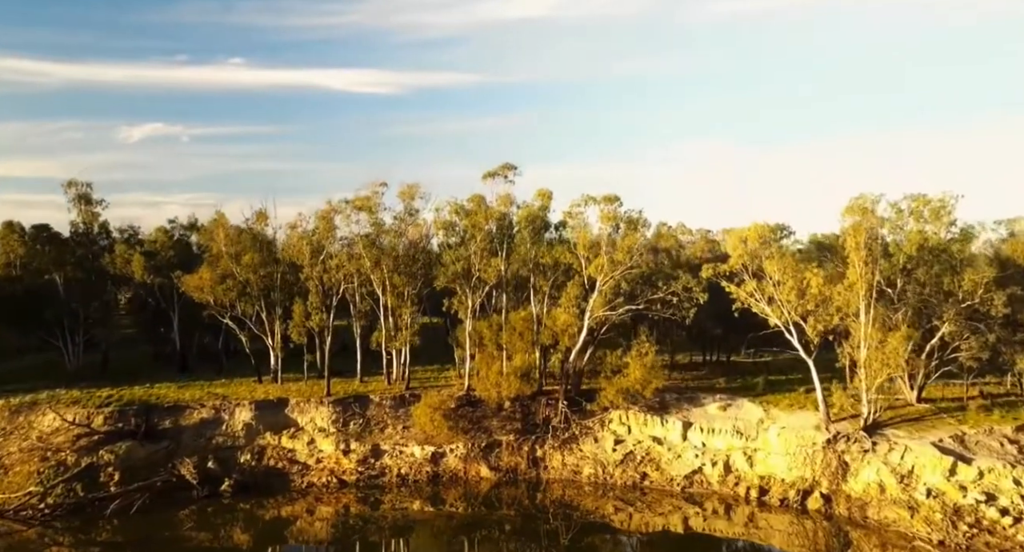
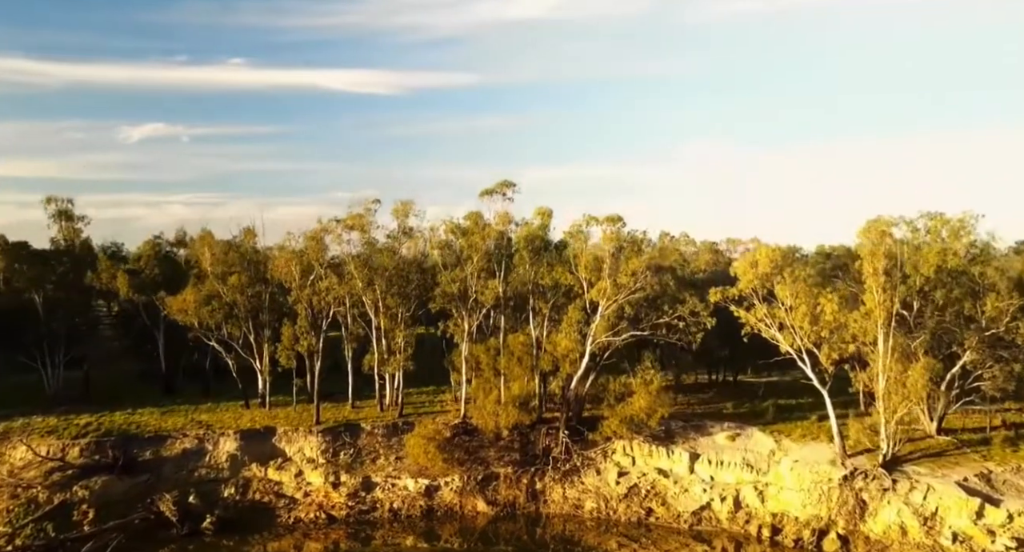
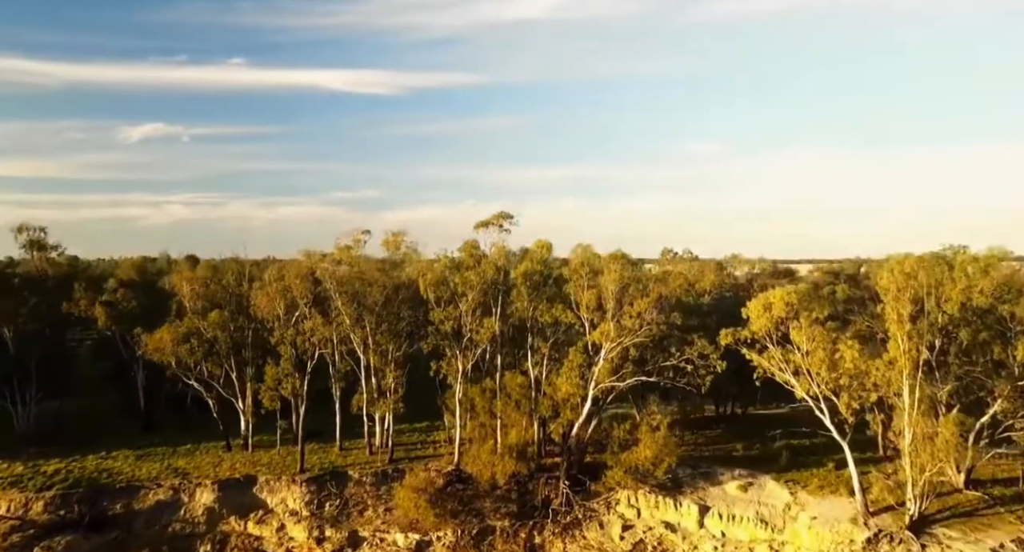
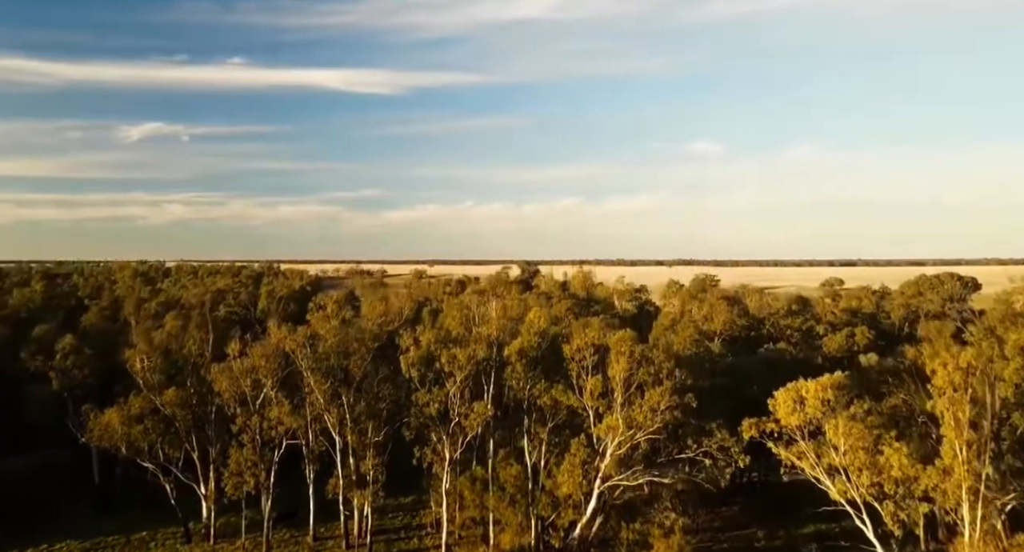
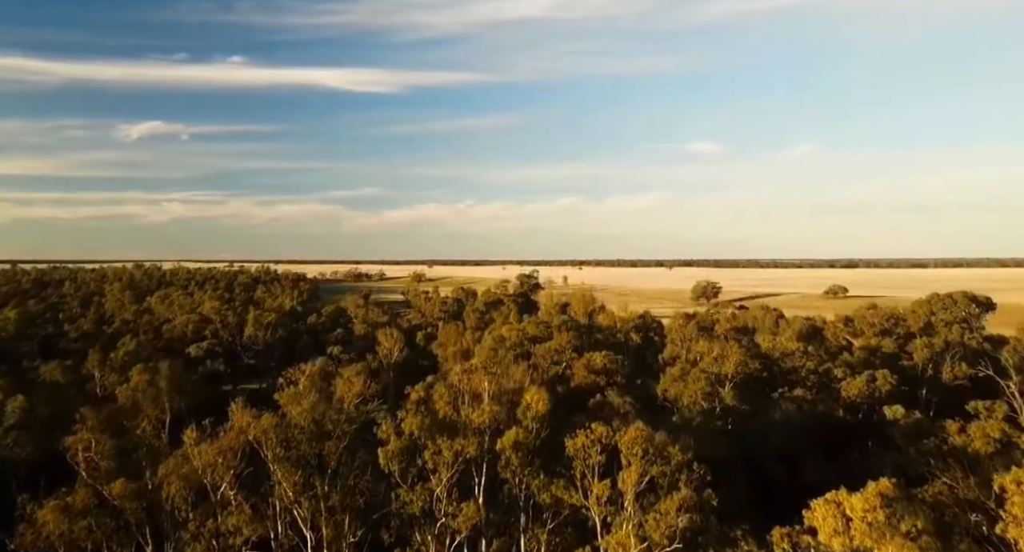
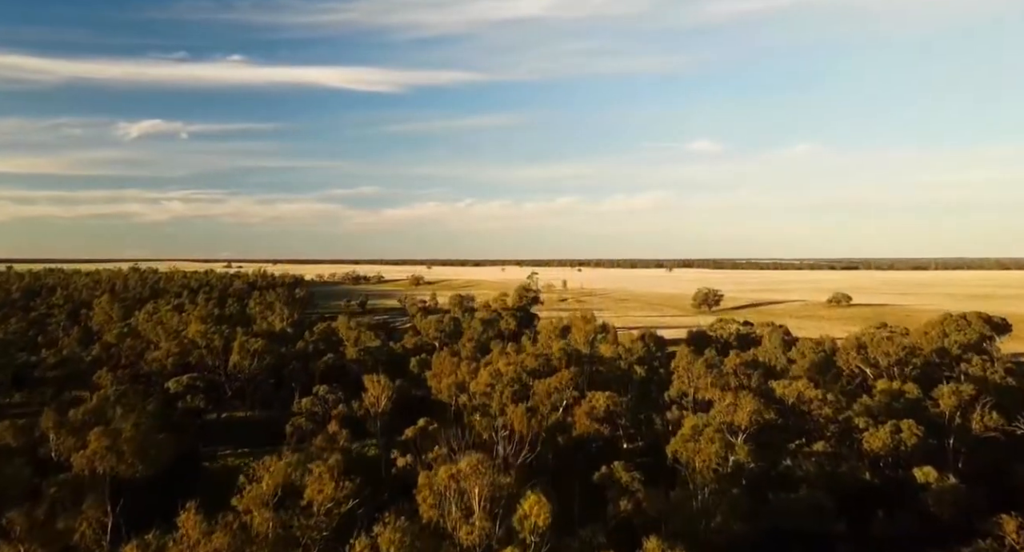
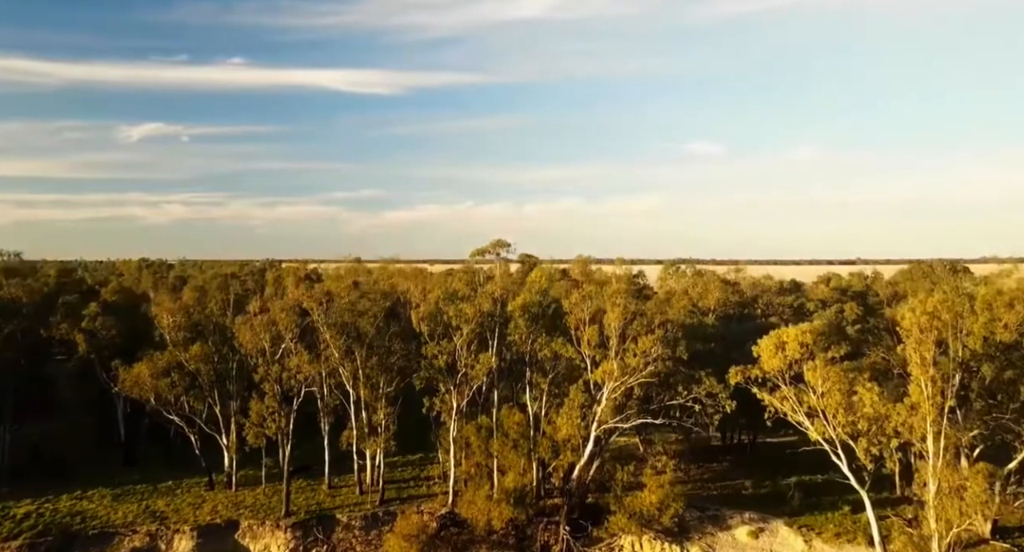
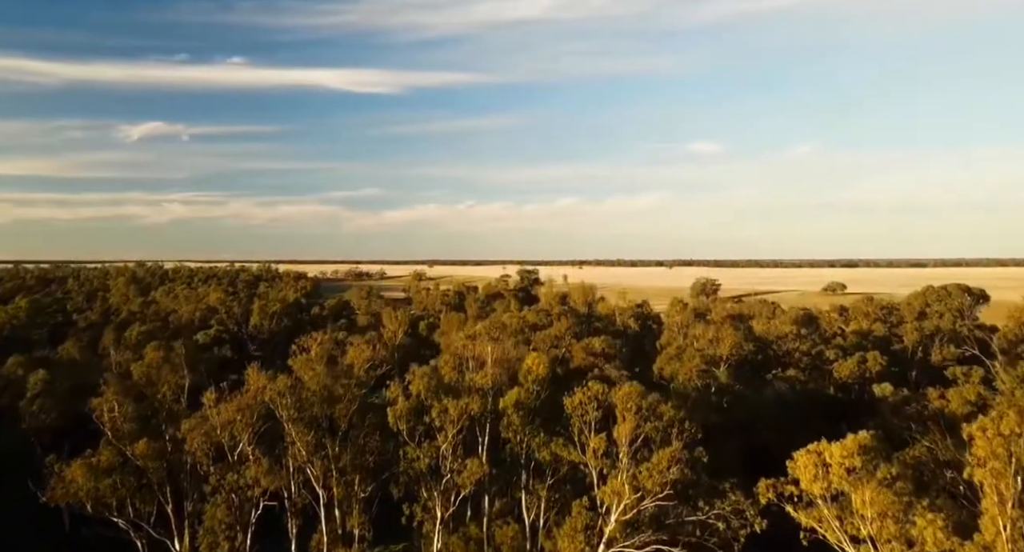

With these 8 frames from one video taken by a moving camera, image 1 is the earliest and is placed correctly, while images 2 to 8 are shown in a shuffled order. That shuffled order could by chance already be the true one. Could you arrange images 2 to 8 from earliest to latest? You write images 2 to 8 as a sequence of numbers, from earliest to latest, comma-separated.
2, 3, 7, 4, 8, 5, 6
